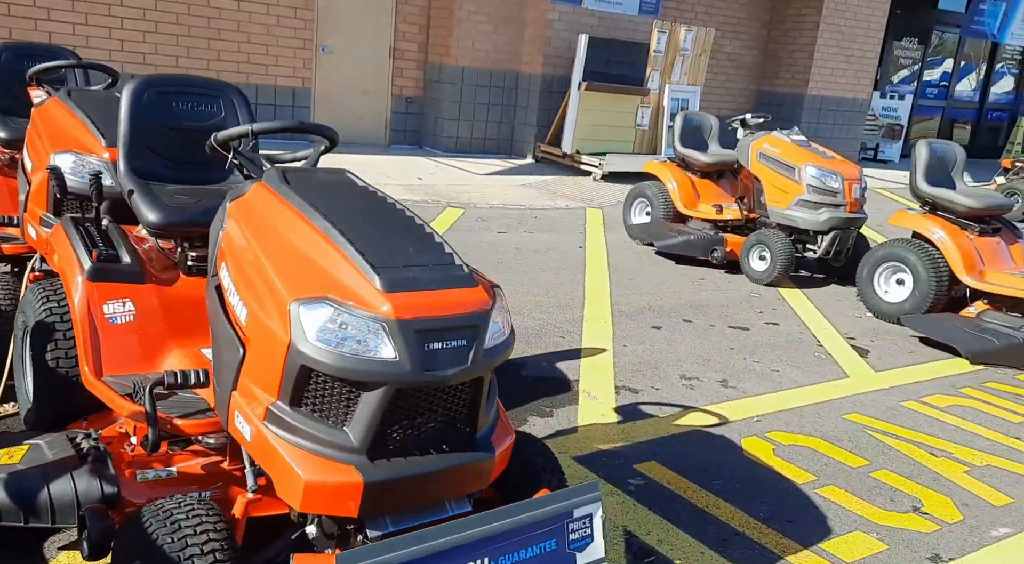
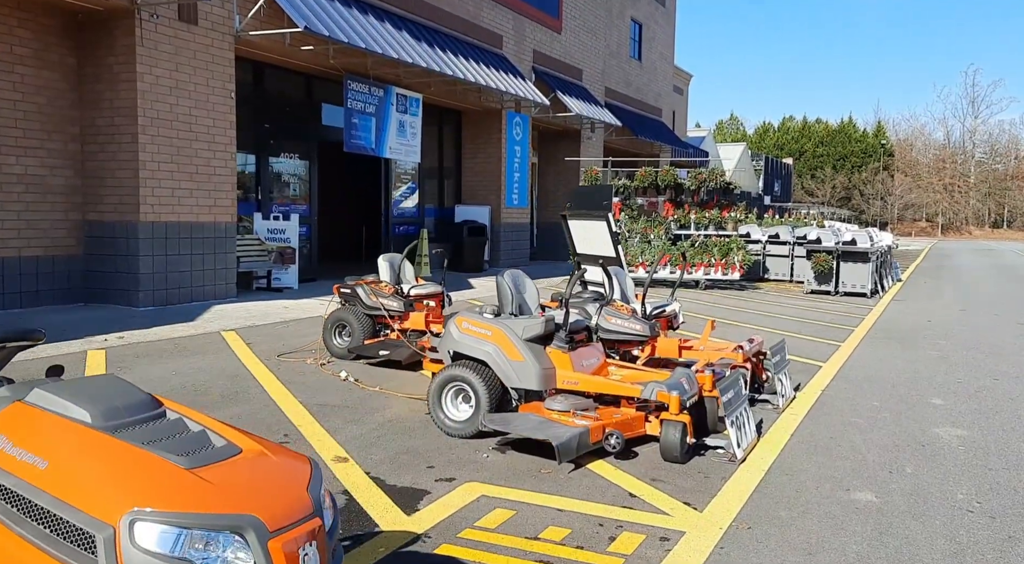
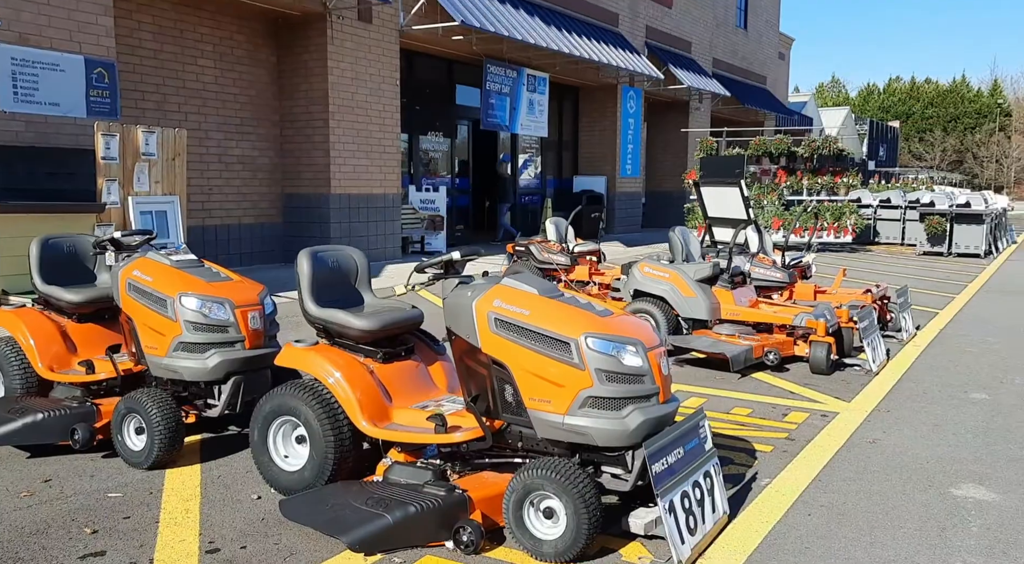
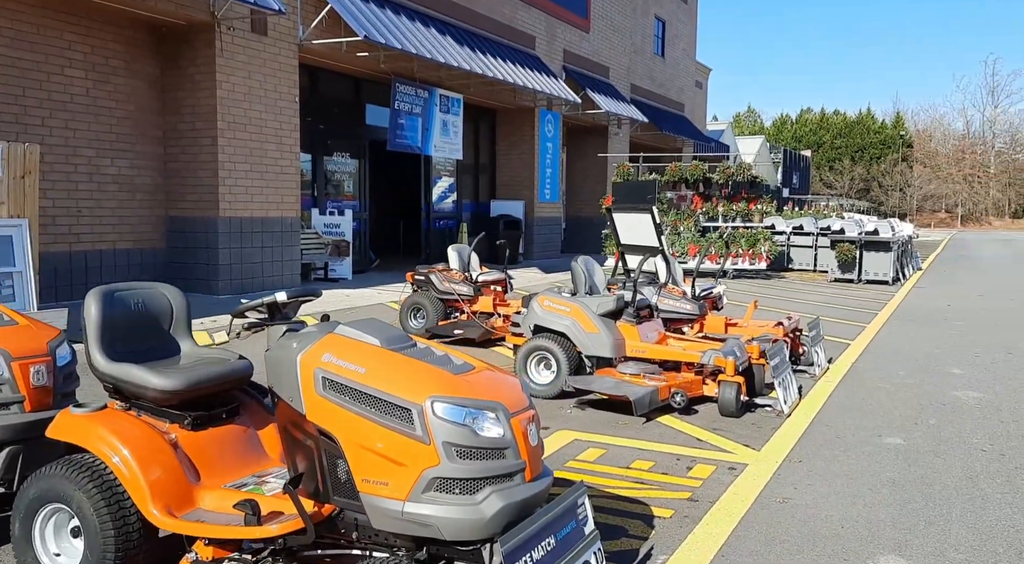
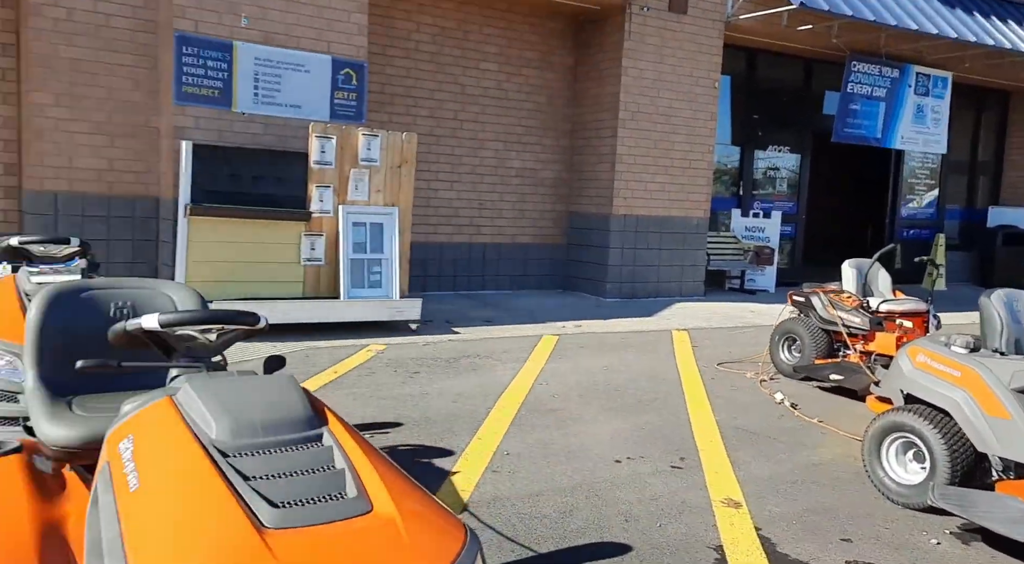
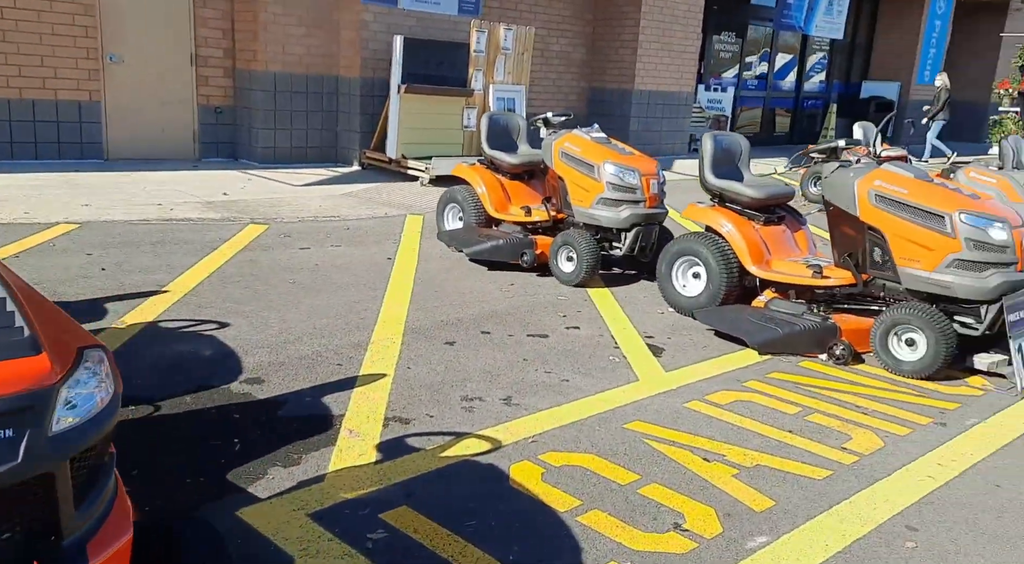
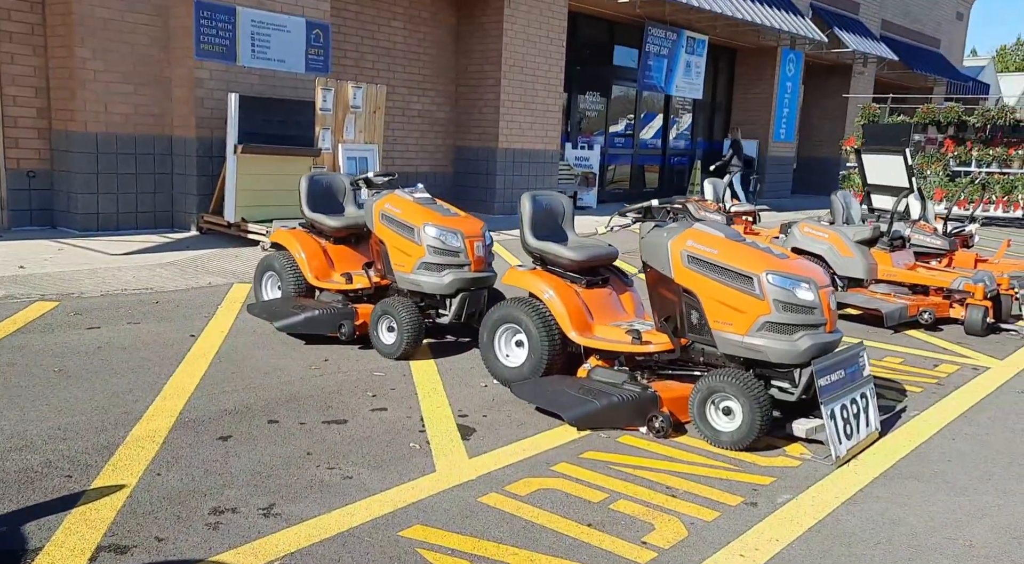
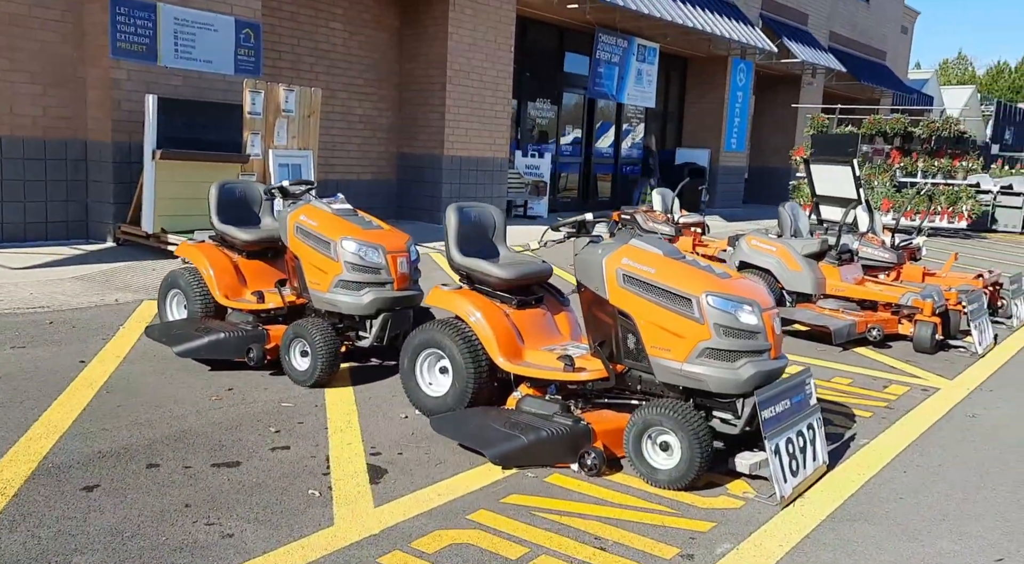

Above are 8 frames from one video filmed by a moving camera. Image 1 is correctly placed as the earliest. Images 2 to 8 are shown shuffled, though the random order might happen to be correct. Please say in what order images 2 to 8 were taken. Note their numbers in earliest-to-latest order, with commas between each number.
6, 7, 8, 3, 4, 2, 5
